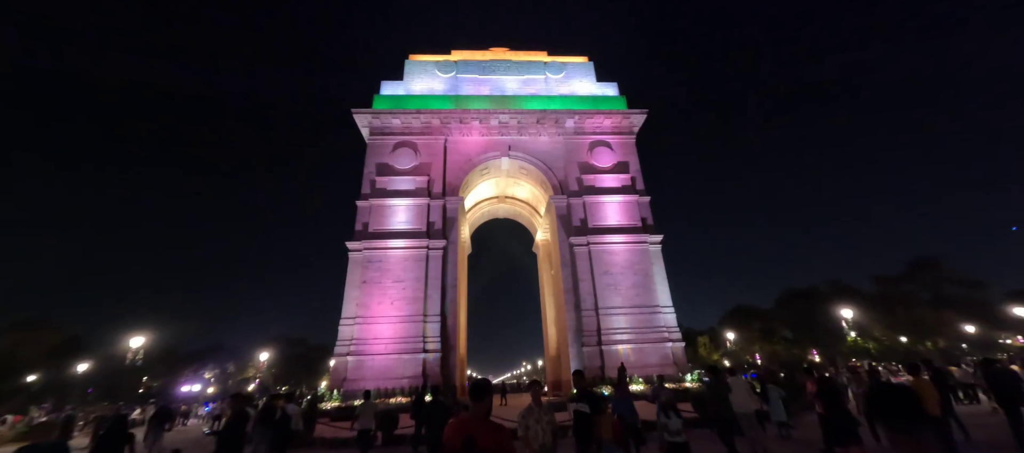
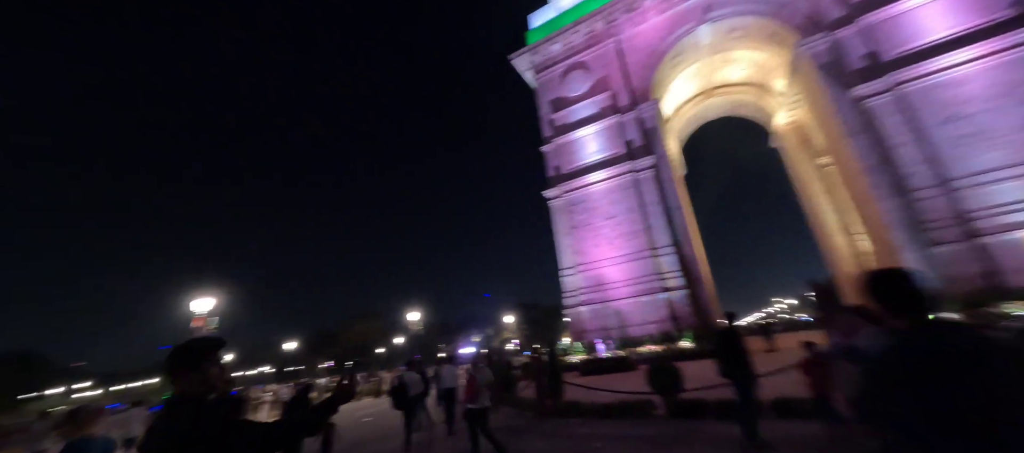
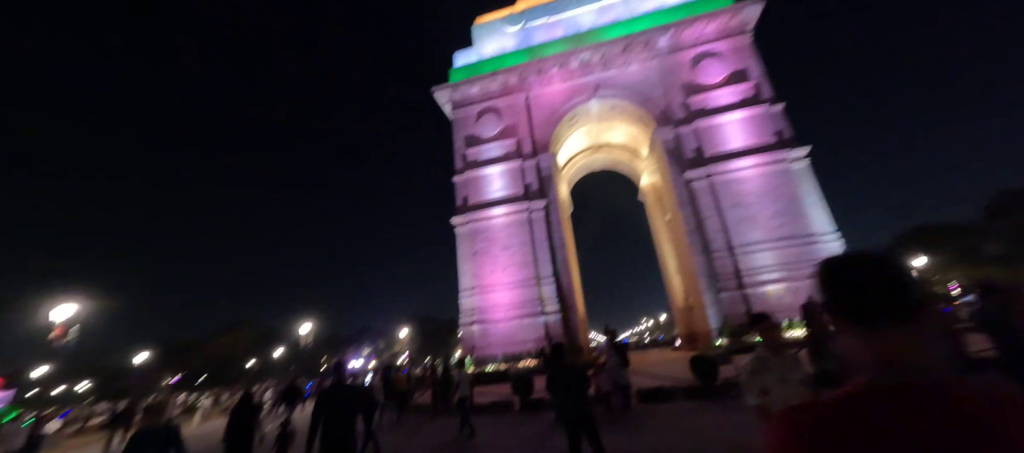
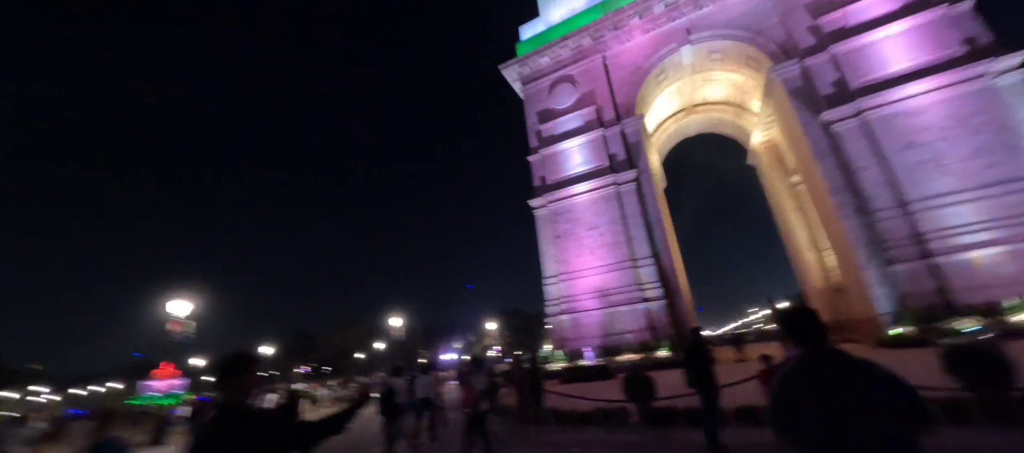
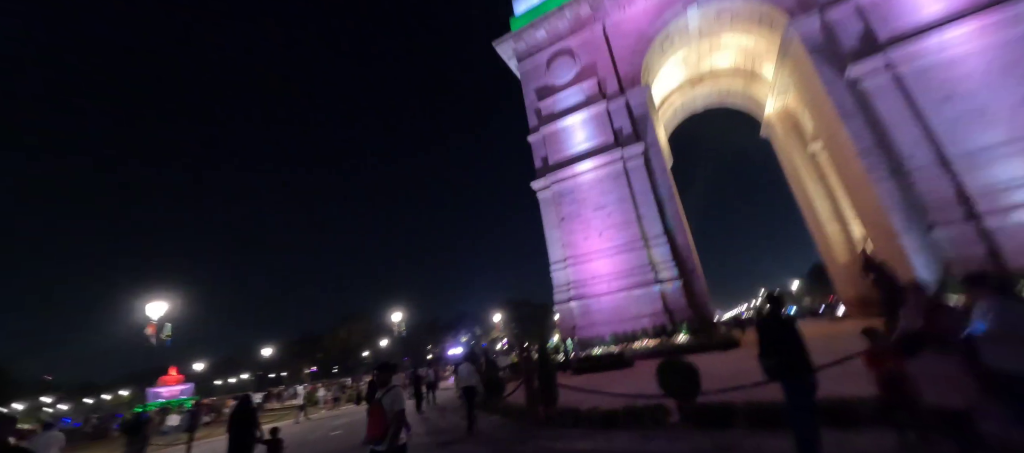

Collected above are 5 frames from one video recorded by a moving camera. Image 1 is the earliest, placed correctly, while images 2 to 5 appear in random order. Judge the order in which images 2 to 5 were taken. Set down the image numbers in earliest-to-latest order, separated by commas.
3, 4, 2, 5
